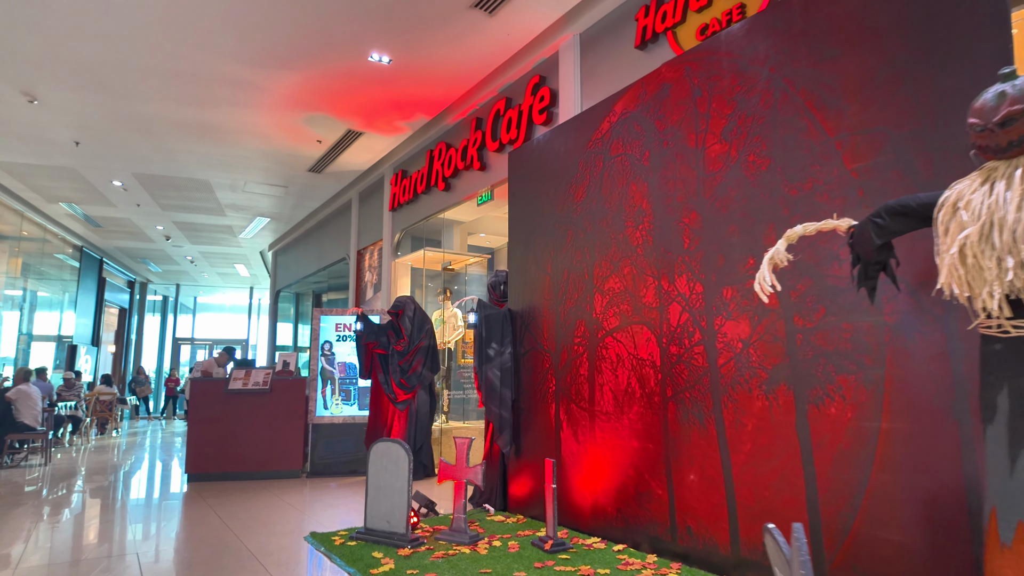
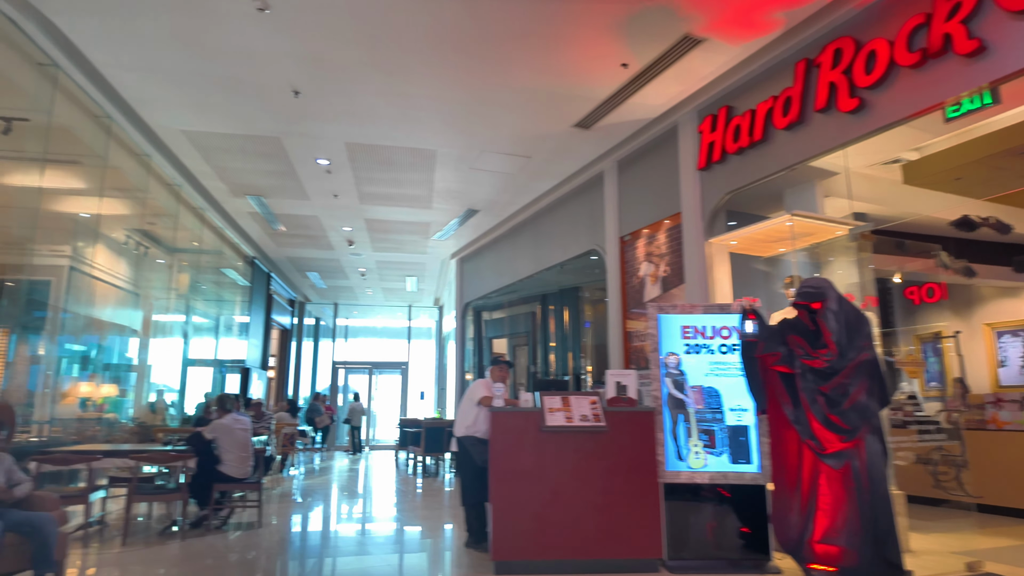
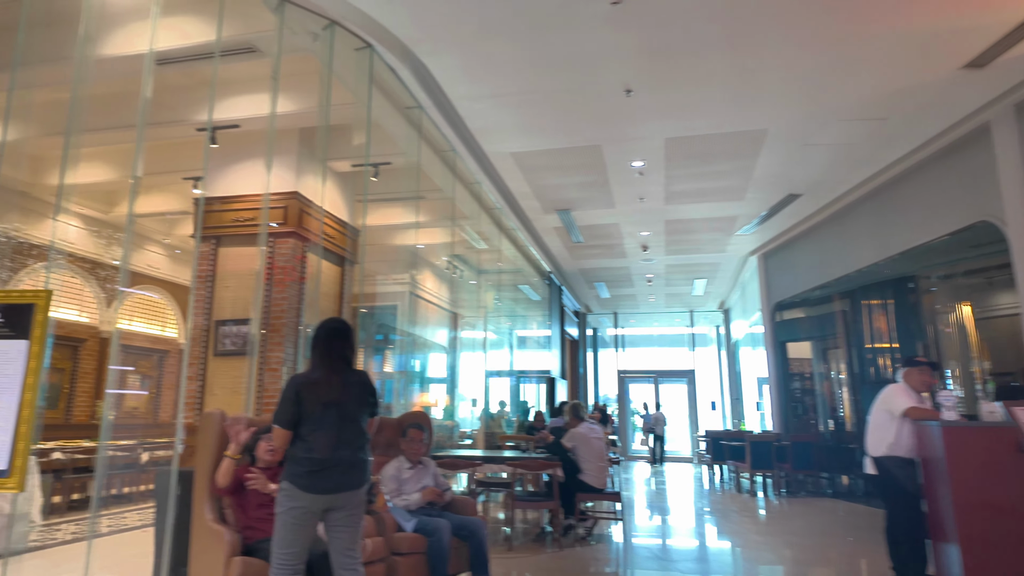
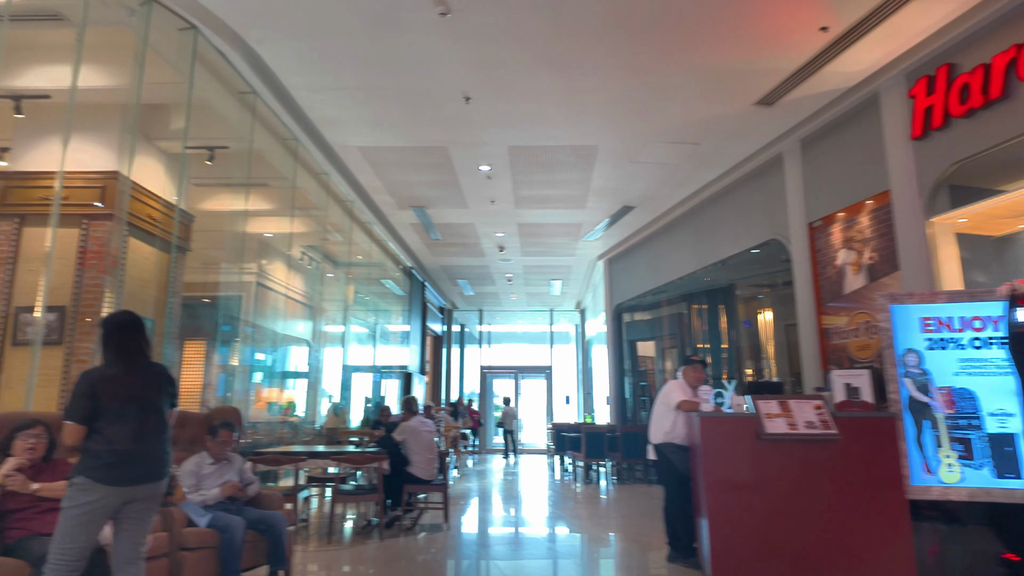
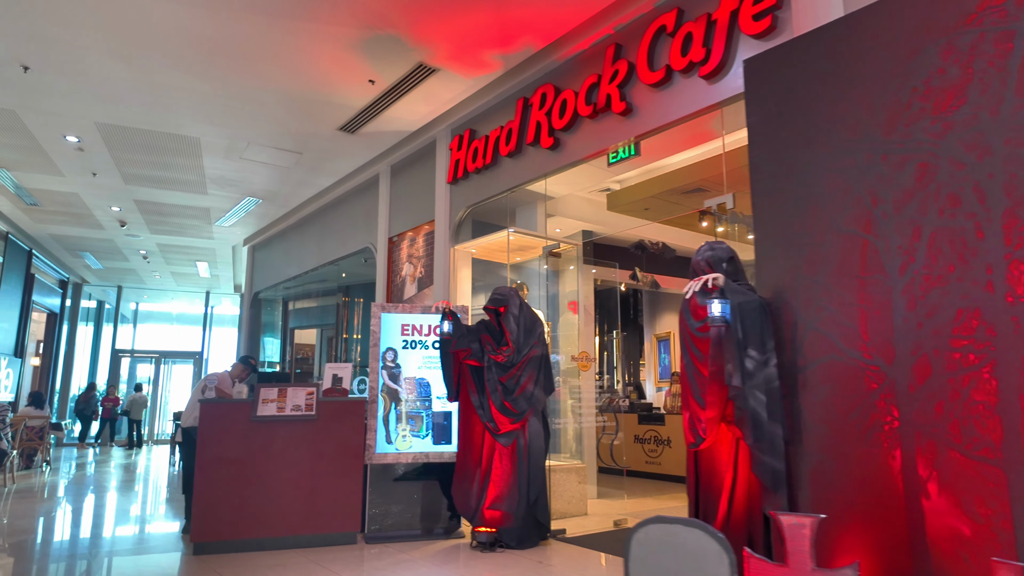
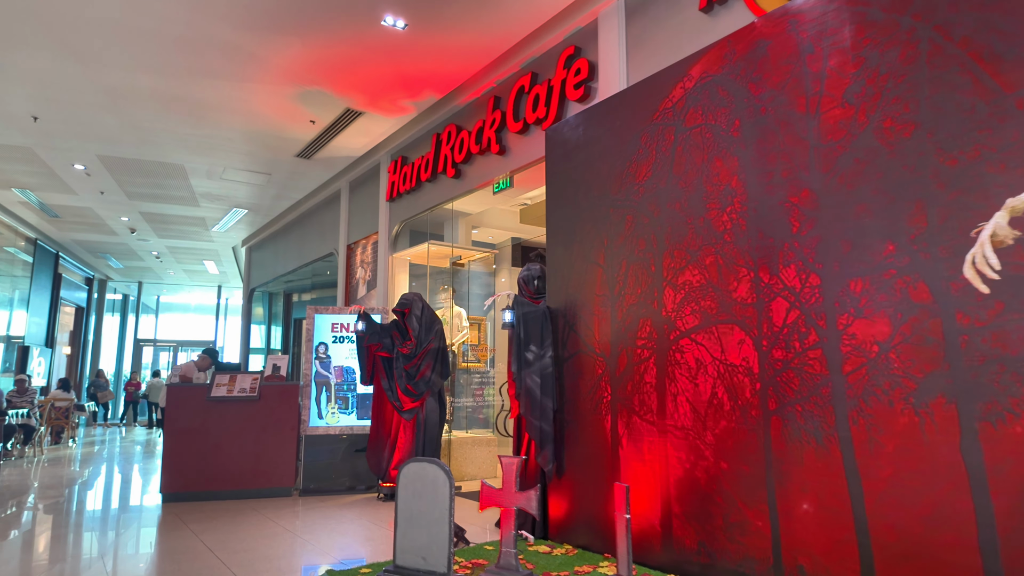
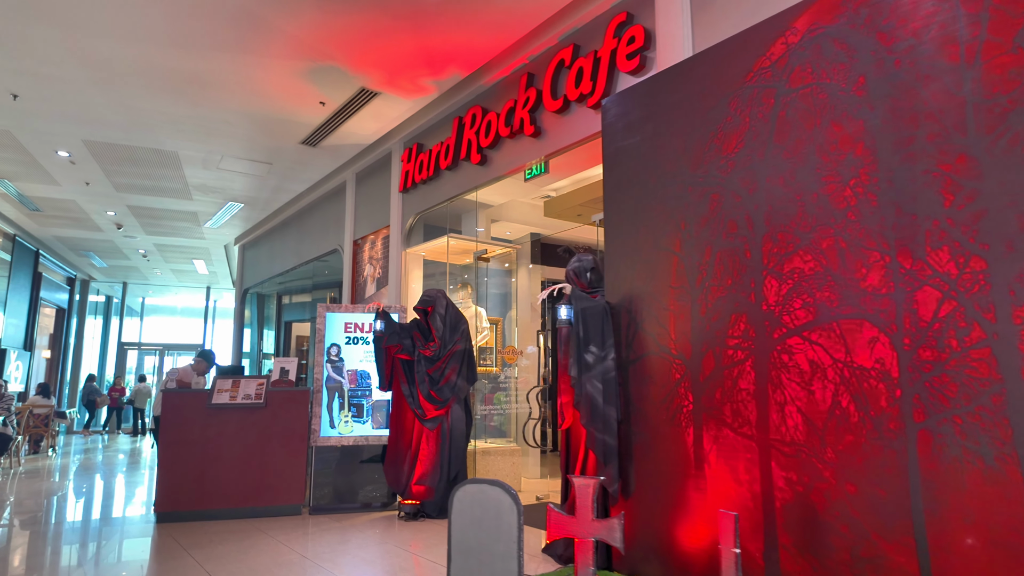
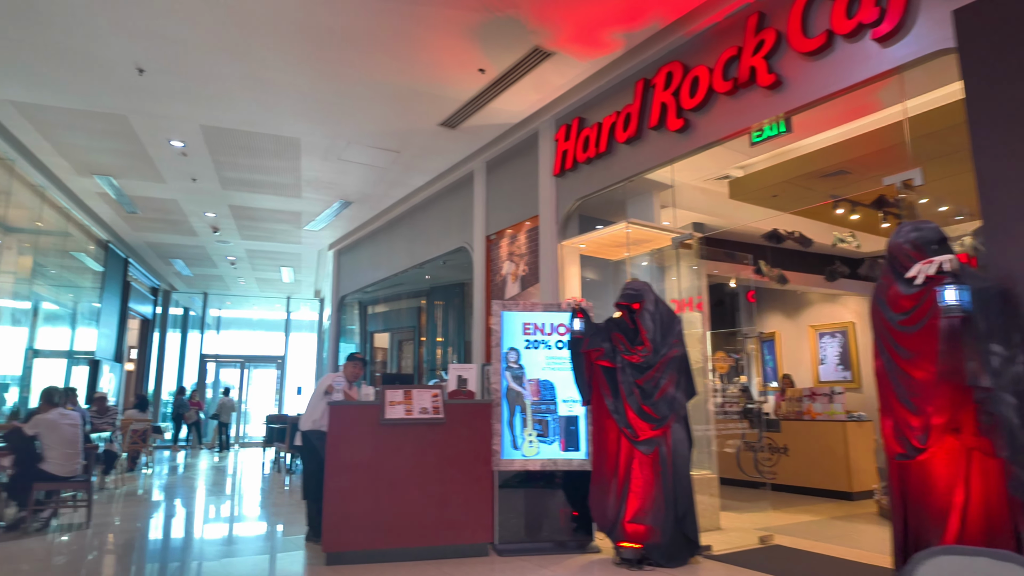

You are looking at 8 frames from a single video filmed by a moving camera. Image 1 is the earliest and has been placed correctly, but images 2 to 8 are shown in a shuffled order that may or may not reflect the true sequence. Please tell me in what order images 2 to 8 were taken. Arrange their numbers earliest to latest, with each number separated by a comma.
6, 7, 5, 8, 2, 4, 3
